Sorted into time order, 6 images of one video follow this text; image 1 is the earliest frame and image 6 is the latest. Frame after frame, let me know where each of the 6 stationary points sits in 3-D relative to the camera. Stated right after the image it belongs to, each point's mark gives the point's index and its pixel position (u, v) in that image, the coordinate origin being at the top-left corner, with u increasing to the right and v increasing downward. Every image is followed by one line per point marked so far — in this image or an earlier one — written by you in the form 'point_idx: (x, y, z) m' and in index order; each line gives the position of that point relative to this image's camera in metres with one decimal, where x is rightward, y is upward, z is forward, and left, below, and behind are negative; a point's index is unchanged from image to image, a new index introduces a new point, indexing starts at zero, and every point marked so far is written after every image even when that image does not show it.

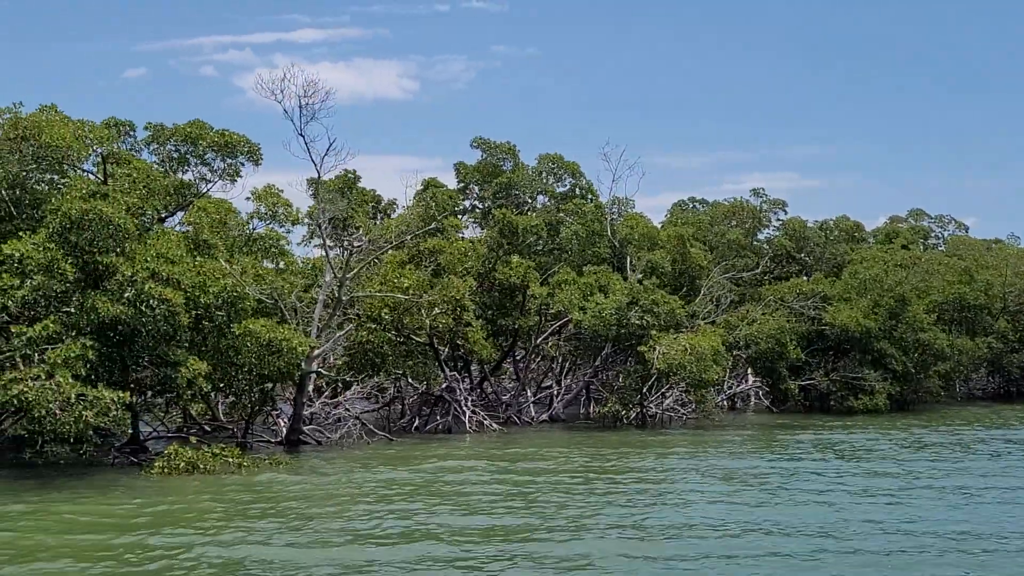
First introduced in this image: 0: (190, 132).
0: (-5.5, +2.7, +19.2) m
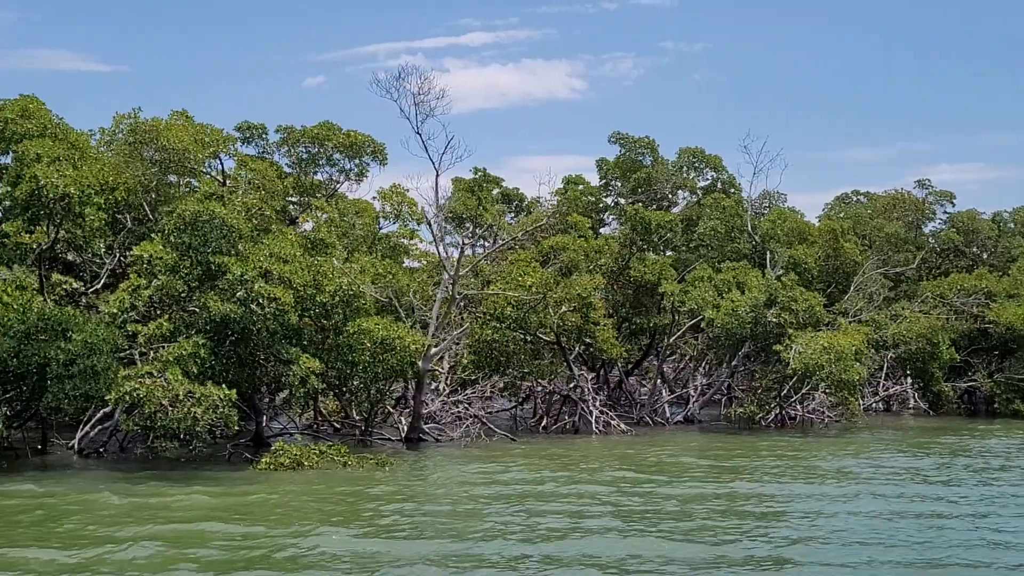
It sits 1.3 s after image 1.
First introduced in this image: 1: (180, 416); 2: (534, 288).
0: (-3.4, +2.7, +19.5) m
1: (-3.7, -1.4, +12.4) m
2: (+0.4, 0.0, +18.7) m
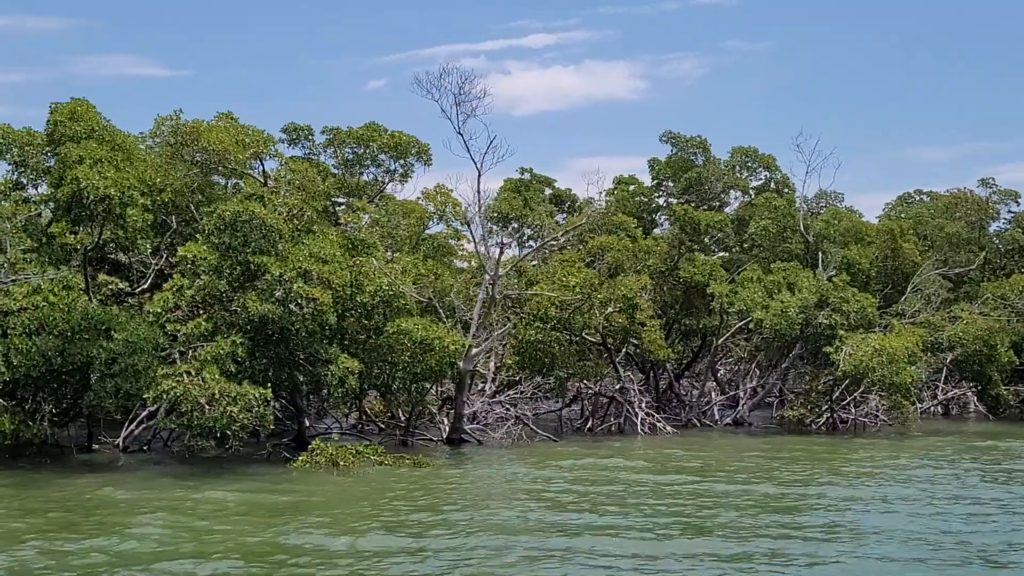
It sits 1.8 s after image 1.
0: (-2.6, +2.7, +19.6) m
1: (-3.3, -1.4, +12.5) m
2: (+1.1, 0.0, +18.6) m
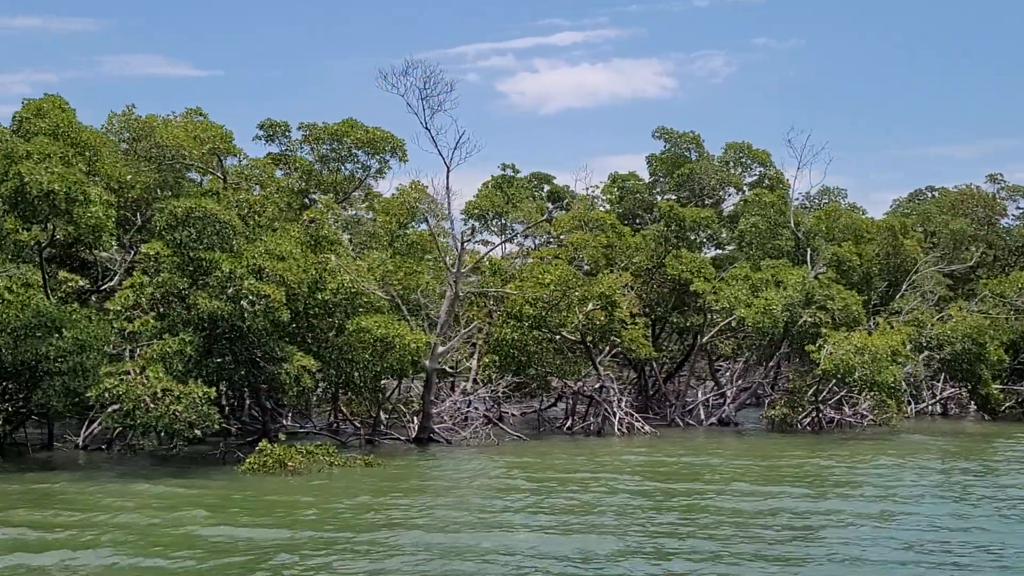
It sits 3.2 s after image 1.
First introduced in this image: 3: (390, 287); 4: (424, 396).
0: (-3.0, +2.7, +19.4) m
1: (-3.9, -1.4, +12.3) m
2: (+0.7, 0.0, +18.3) m
3: (-1.8, 0.0, +16.7) m
4: (-1.3, -1.6, +16.6) m
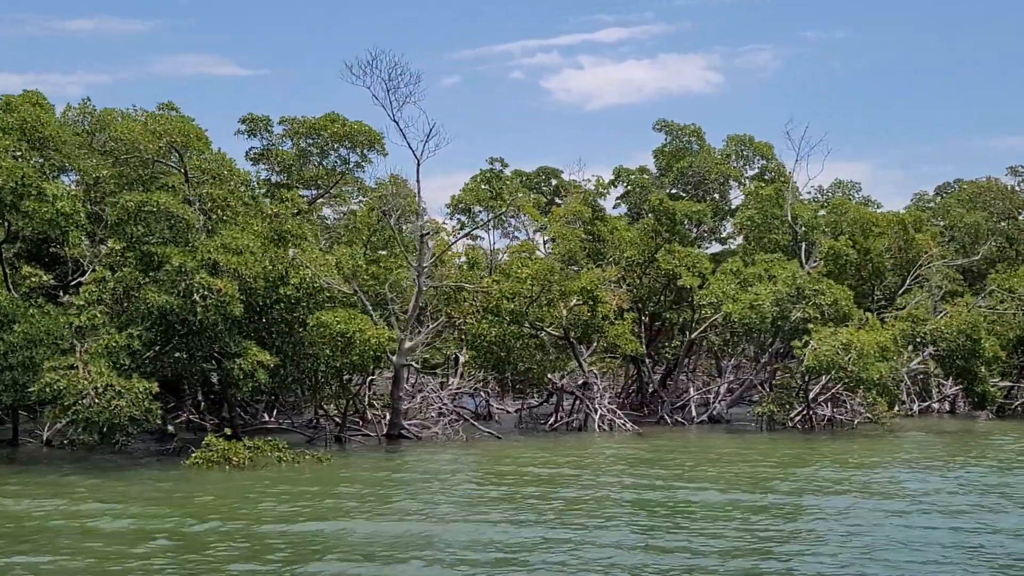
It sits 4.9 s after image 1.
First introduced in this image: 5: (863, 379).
0: (-3.3, +2.8, +19.3) m
1: (-4.5, -1.3, +12.2) m
2: (+0.3, +0.1, +18.0) m
3: (-2.2, +0.1, +16.5) m
4: (-1.7, -1.5, +16.4) m
5: (+6.0, -1.5, +18.8) m
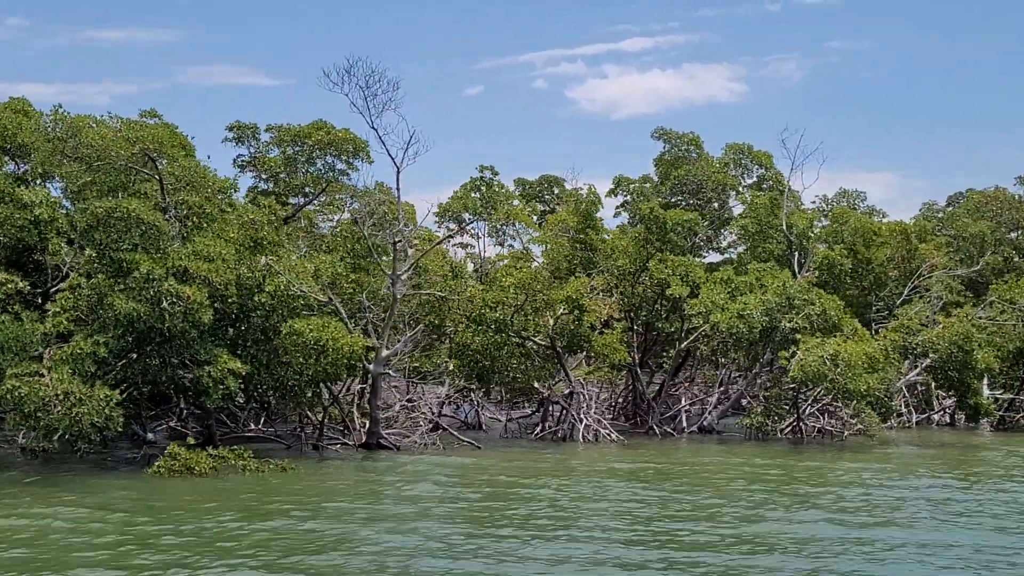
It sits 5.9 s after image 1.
0: (-3.6, +2.7, +19.2) m
1: (-4.8, -1.4, +12.2) m
2: (0.0, 0.0, +17.9) m
3: (-2.5, 0.0, +16.4) m
4: (-2.0, -1.7, +16.3) m
5: (+5.7, -1.7, +18.5) m
